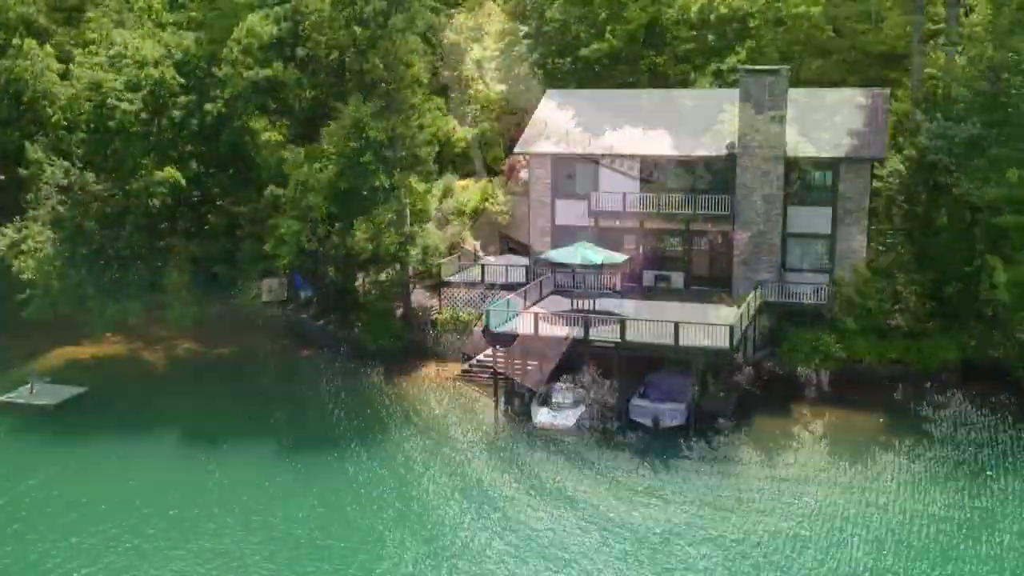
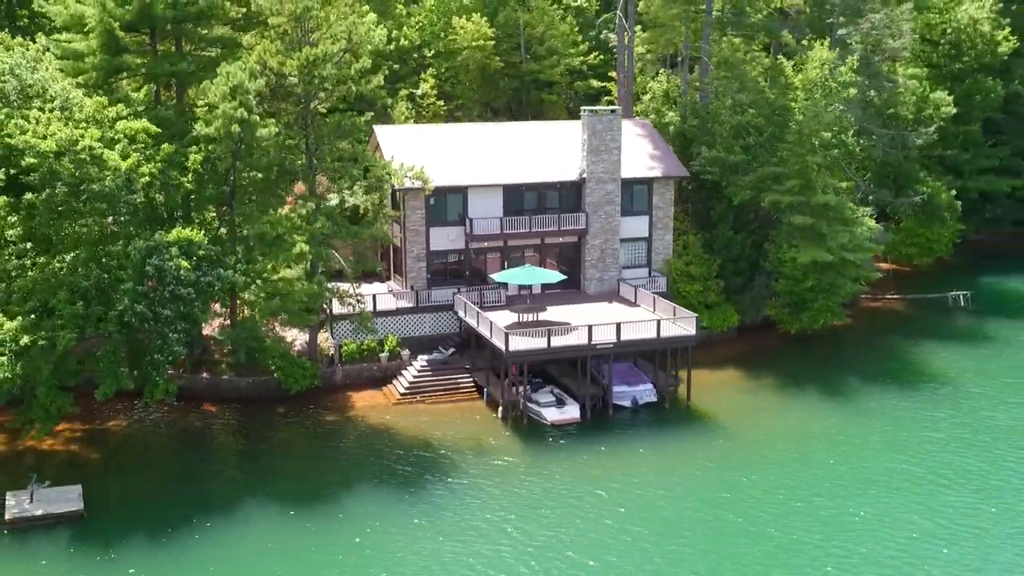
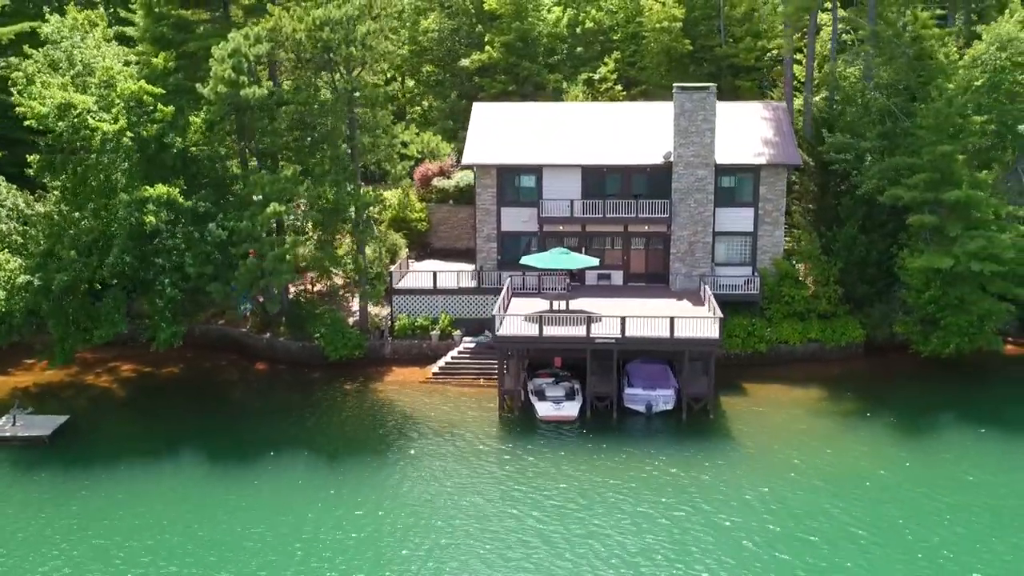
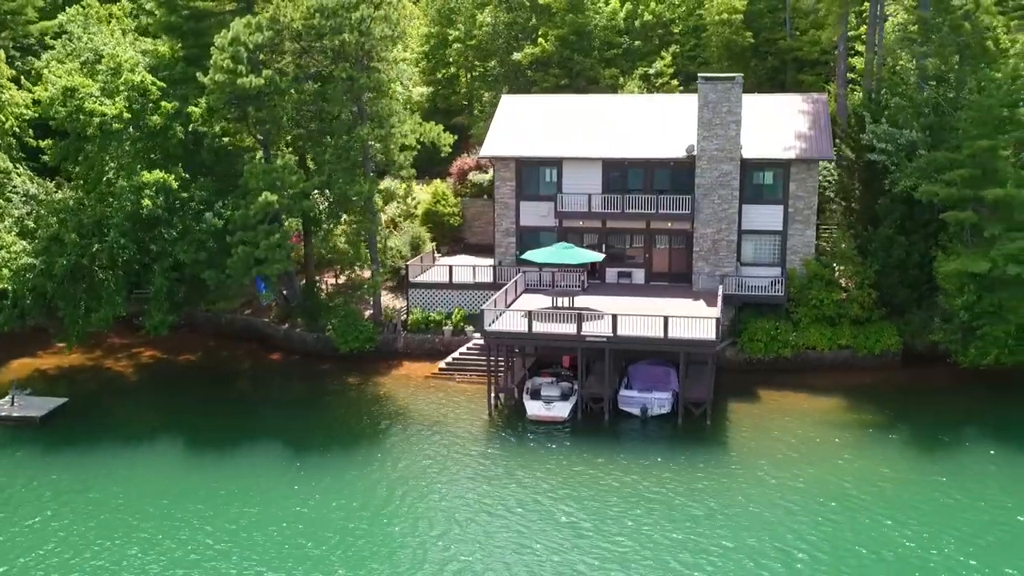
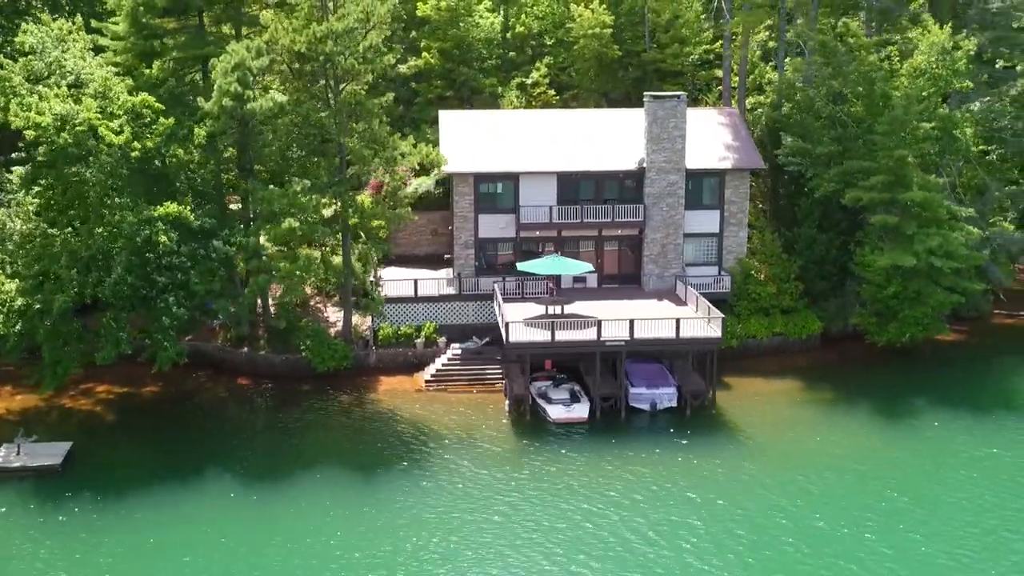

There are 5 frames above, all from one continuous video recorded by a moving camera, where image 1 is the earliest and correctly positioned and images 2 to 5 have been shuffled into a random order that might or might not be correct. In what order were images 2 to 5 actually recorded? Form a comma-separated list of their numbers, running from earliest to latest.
4, 3, 5, 2
